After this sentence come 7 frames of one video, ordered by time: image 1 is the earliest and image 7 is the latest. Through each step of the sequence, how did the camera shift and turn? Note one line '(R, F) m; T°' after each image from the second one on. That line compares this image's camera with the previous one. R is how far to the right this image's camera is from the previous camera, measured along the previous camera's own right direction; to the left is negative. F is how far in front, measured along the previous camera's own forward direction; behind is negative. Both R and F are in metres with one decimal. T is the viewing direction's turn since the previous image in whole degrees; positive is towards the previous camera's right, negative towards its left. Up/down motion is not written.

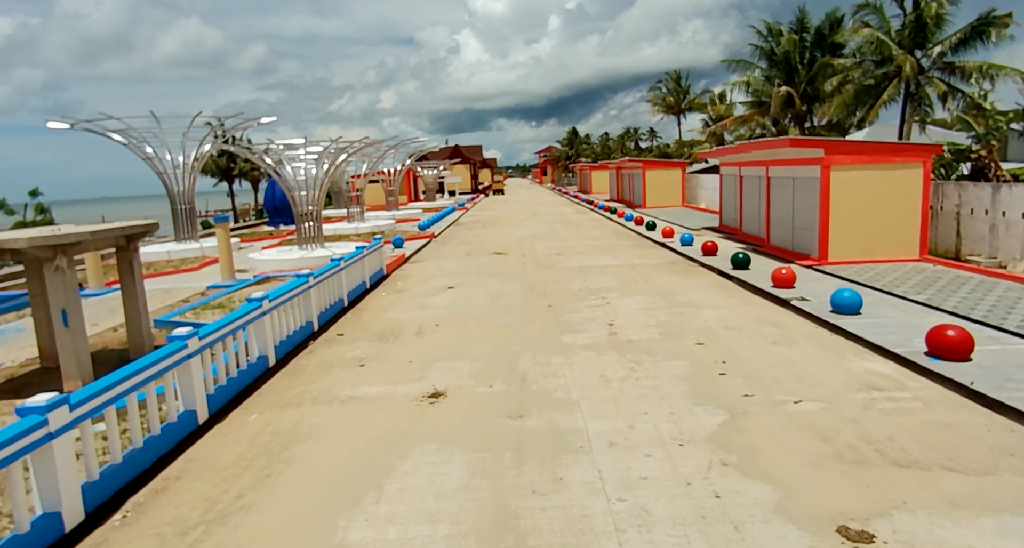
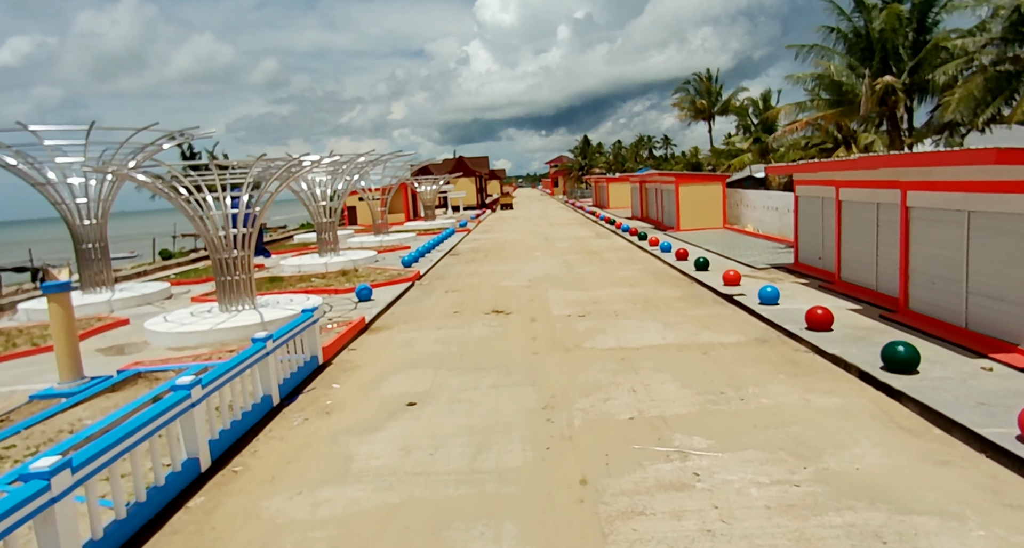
(+0.1, +4.4) m; -1°
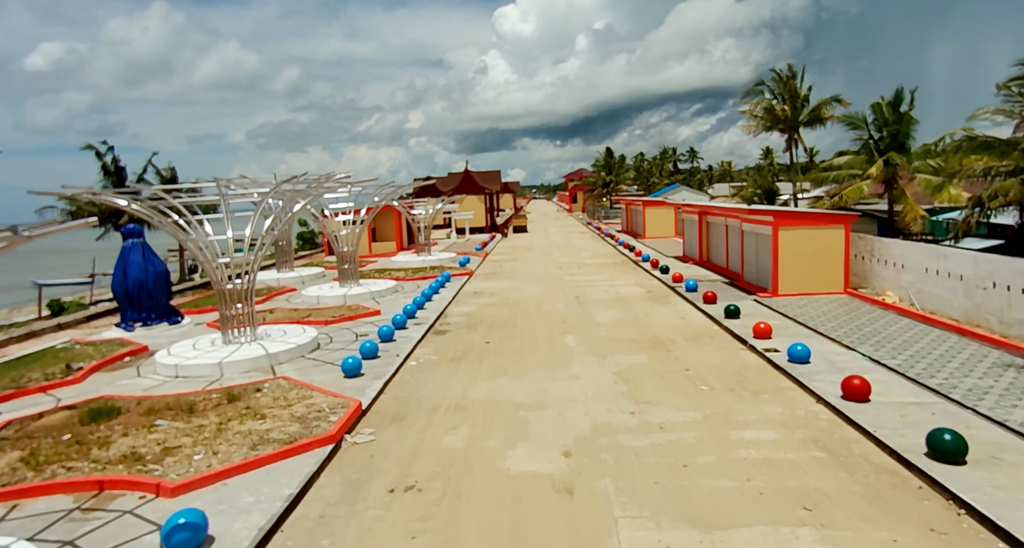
(-0.1, +7.5) m; -1°
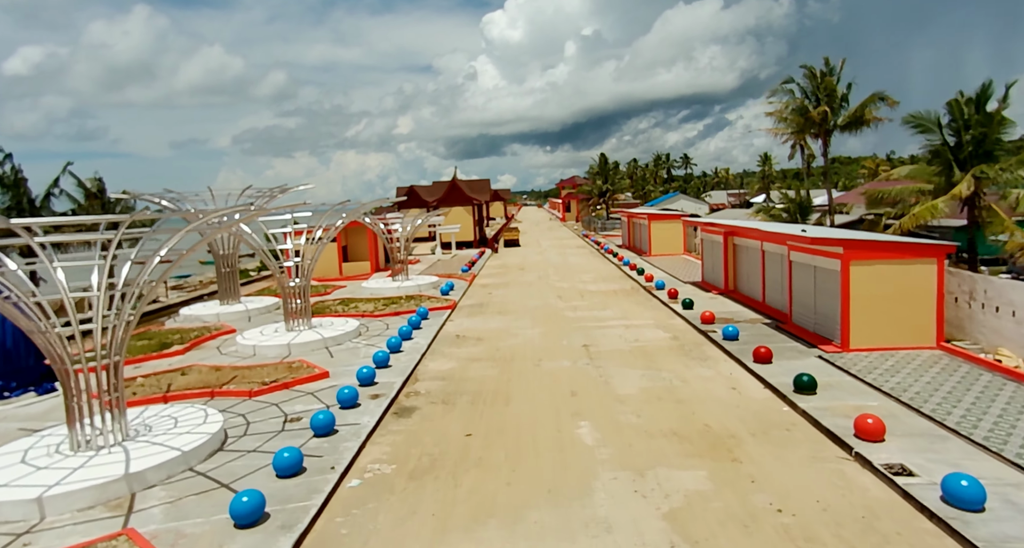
(0.0, +4.0) m; +1°
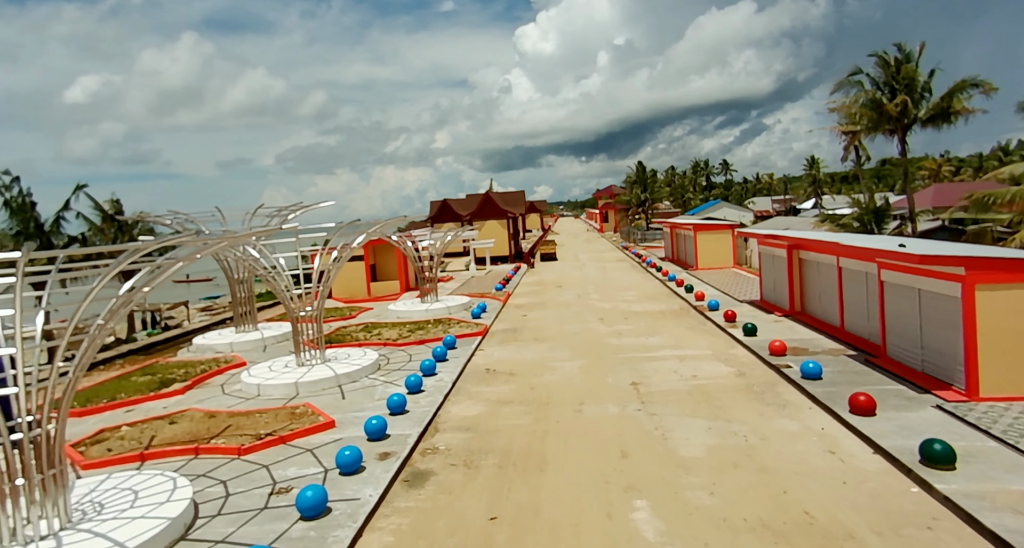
(+0.1, +2.0) m; -3°
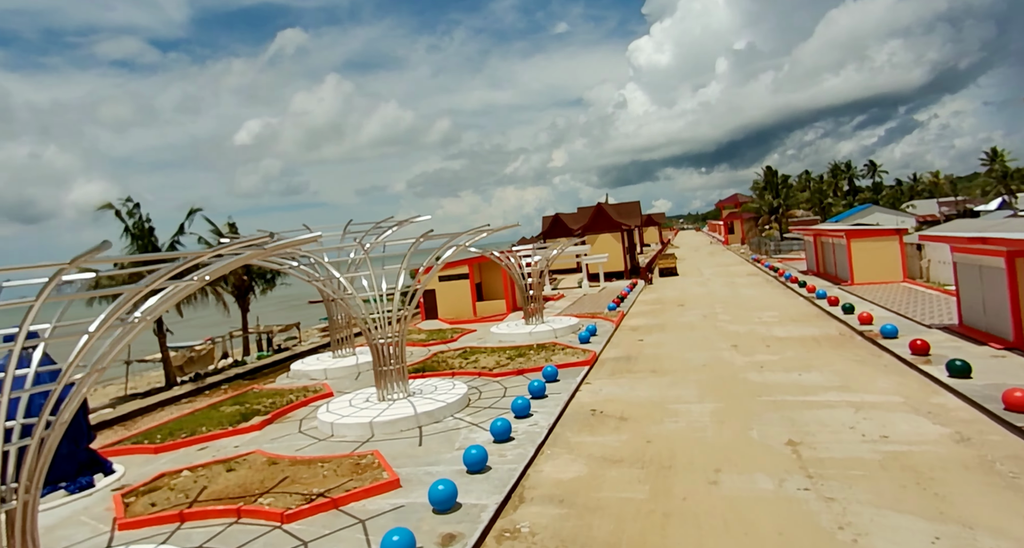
(+0.2, +2.6) m; -11°
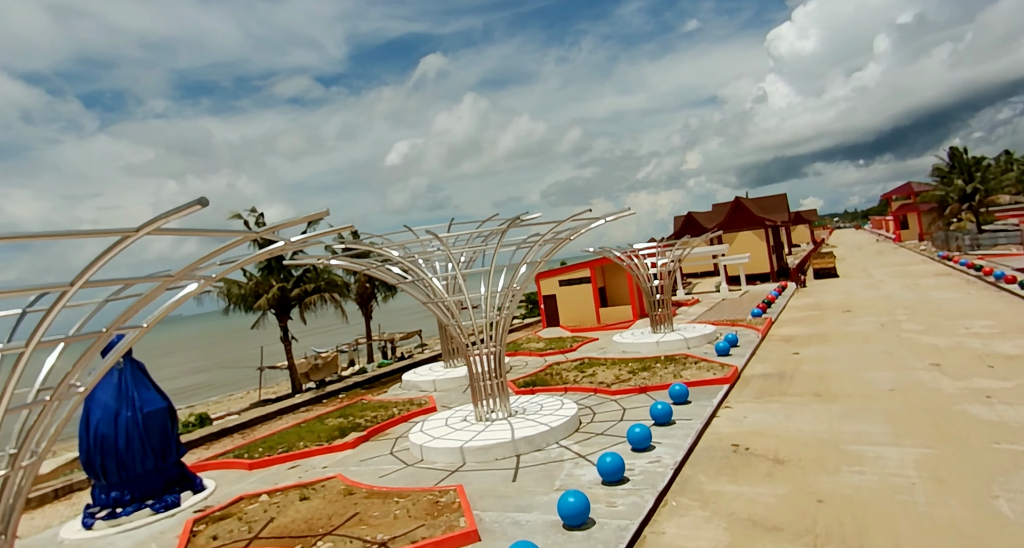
(+0.3, +2.2) m; -12°
